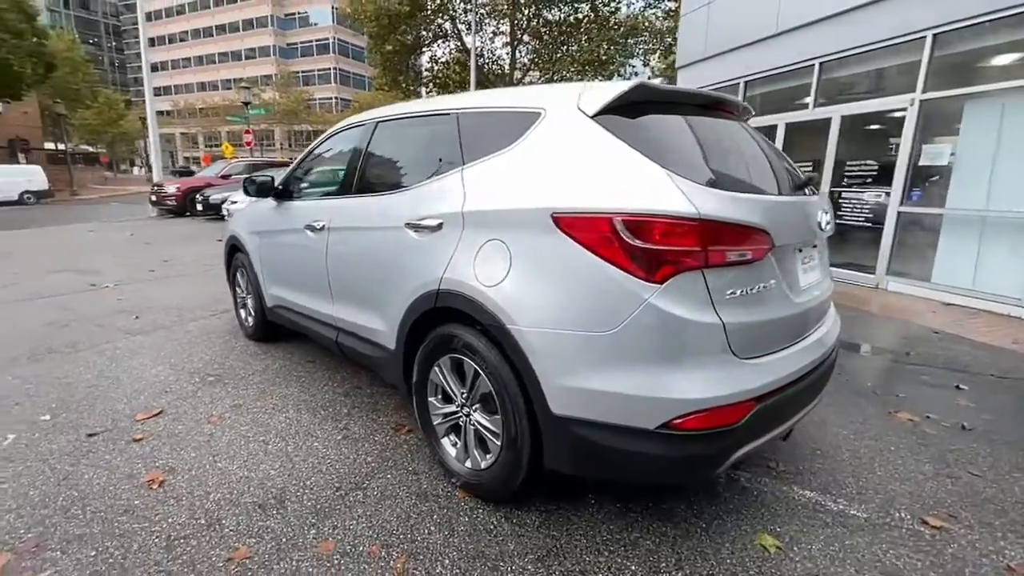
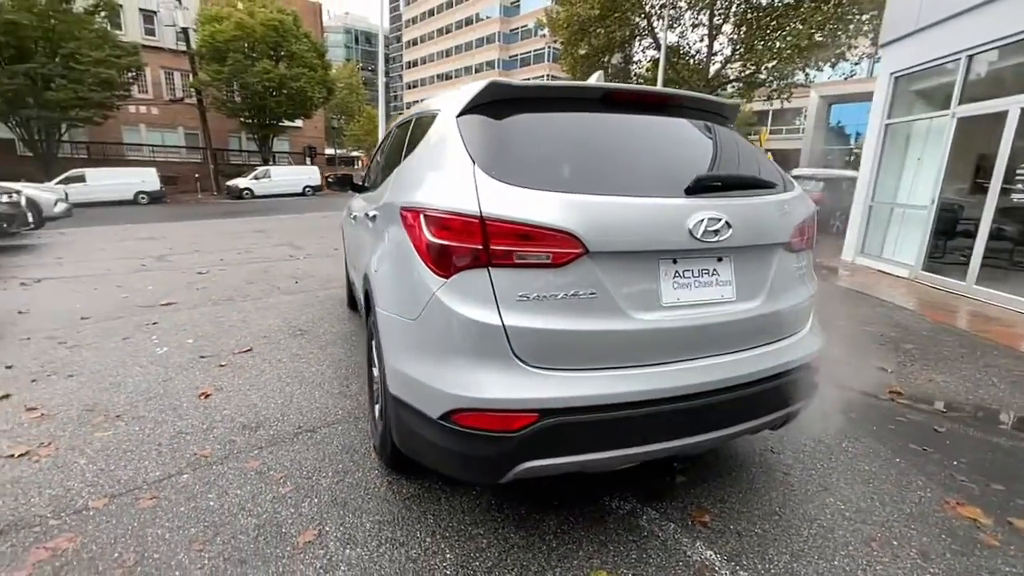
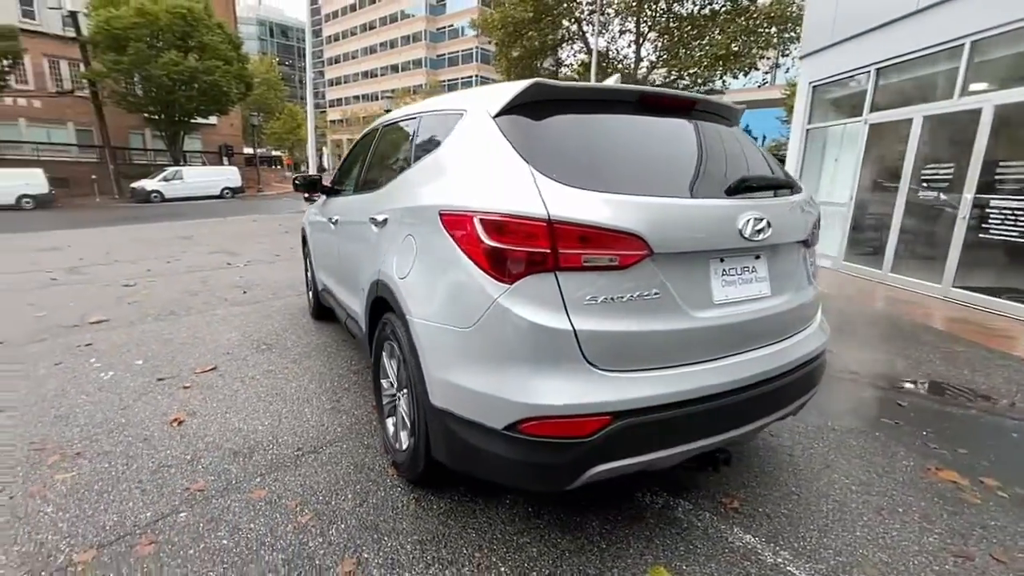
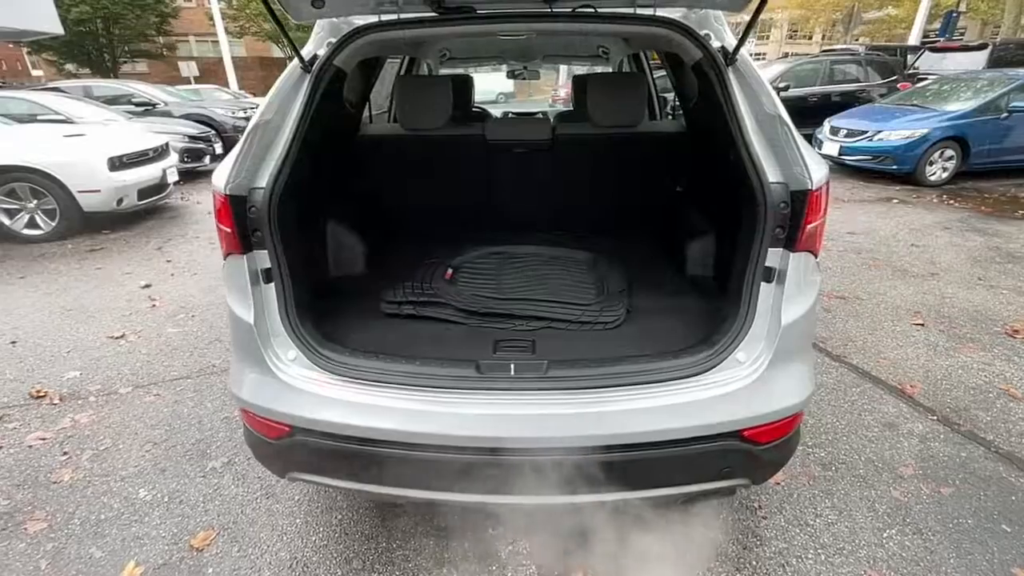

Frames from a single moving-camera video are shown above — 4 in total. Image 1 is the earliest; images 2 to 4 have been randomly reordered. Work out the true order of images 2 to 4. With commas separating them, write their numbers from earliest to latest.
3, 2, 4
